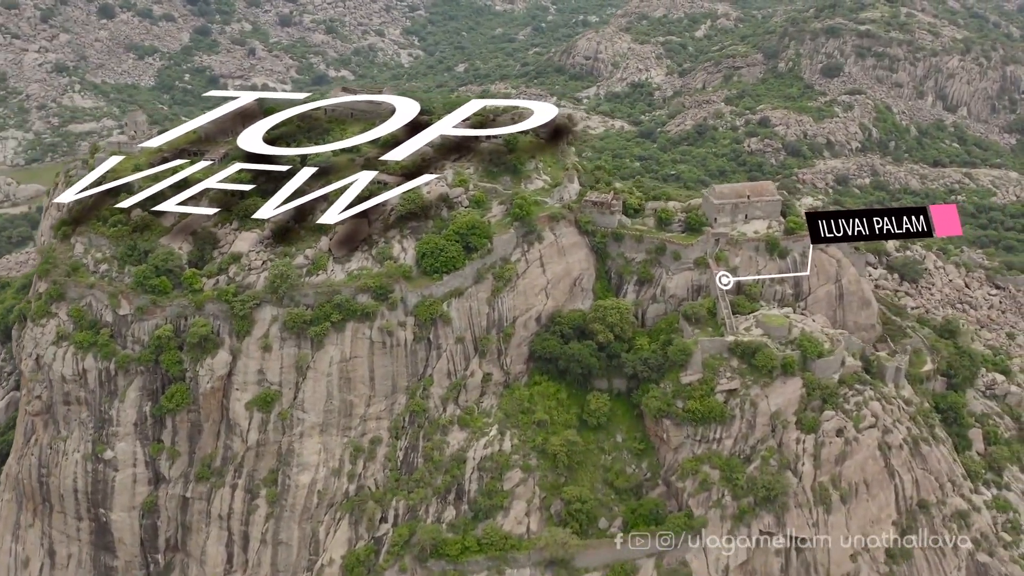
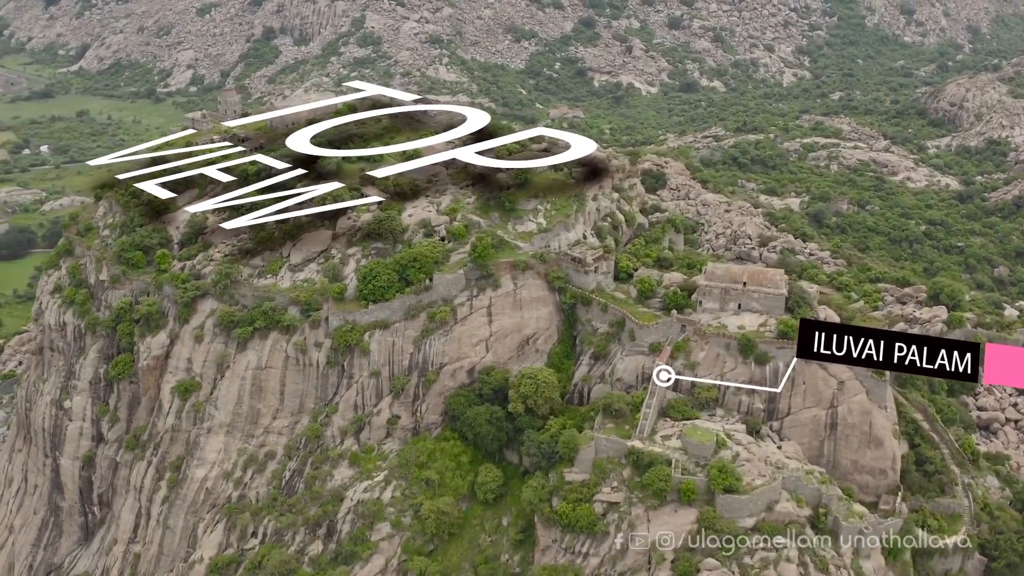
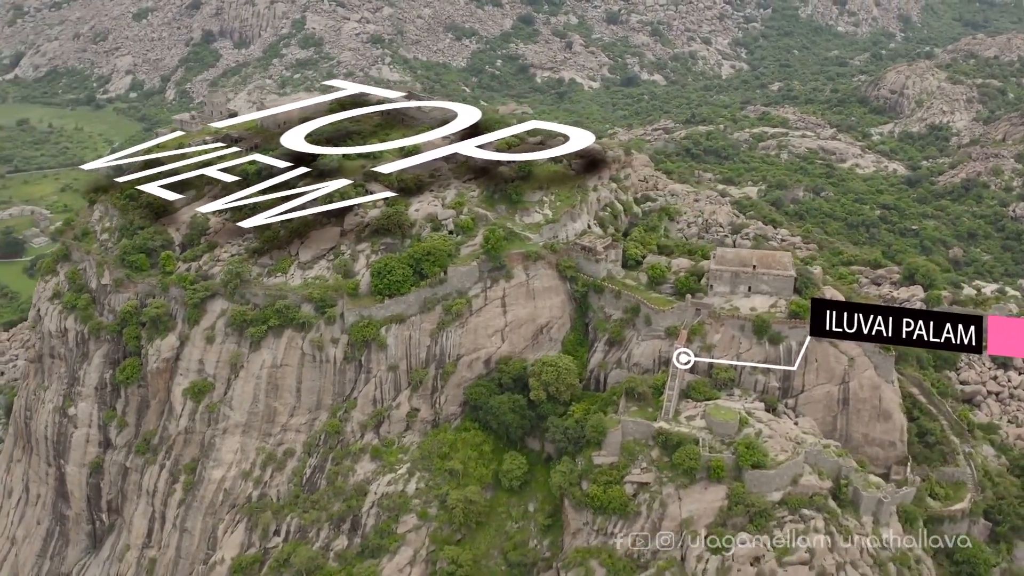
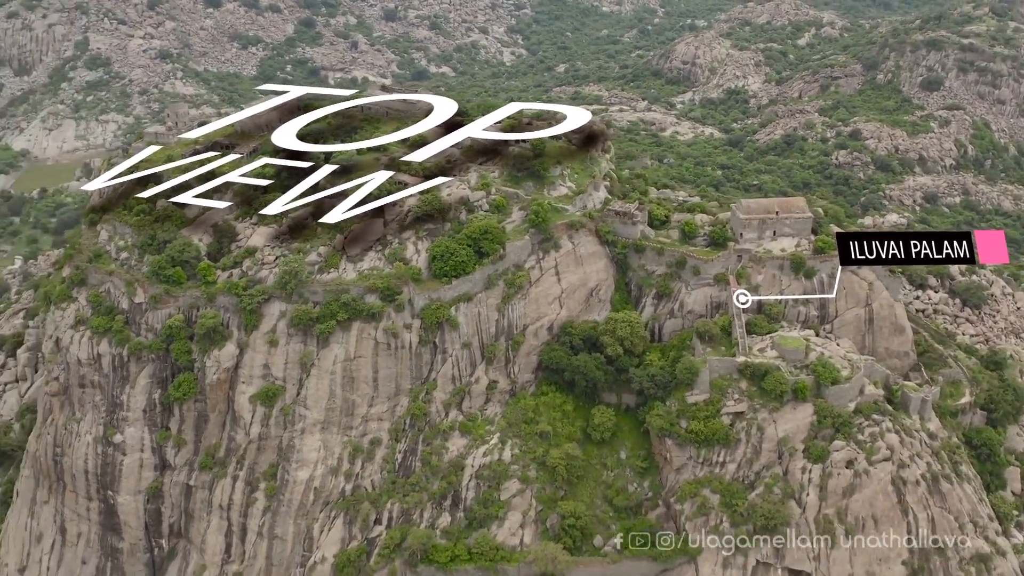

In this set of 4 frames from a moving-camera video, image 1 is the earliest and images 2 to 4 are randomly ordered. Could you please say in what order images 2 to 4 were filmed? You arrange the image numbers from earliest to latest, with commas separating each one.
4, 3, 2
